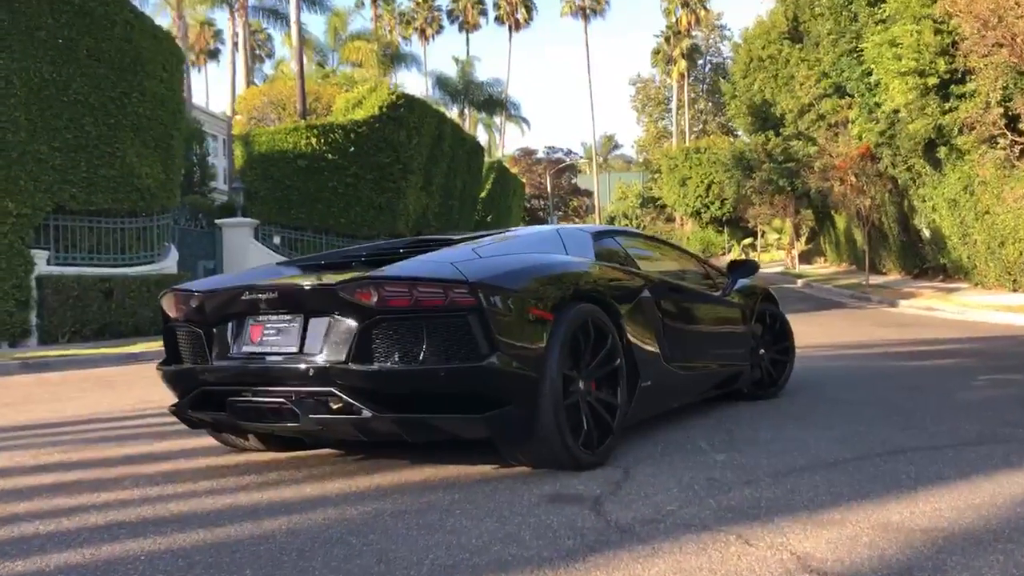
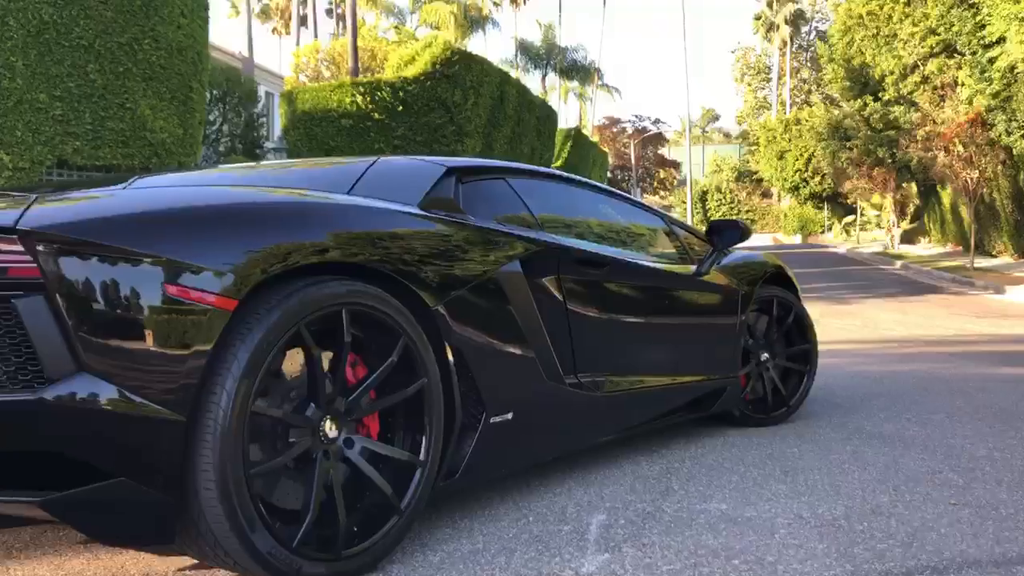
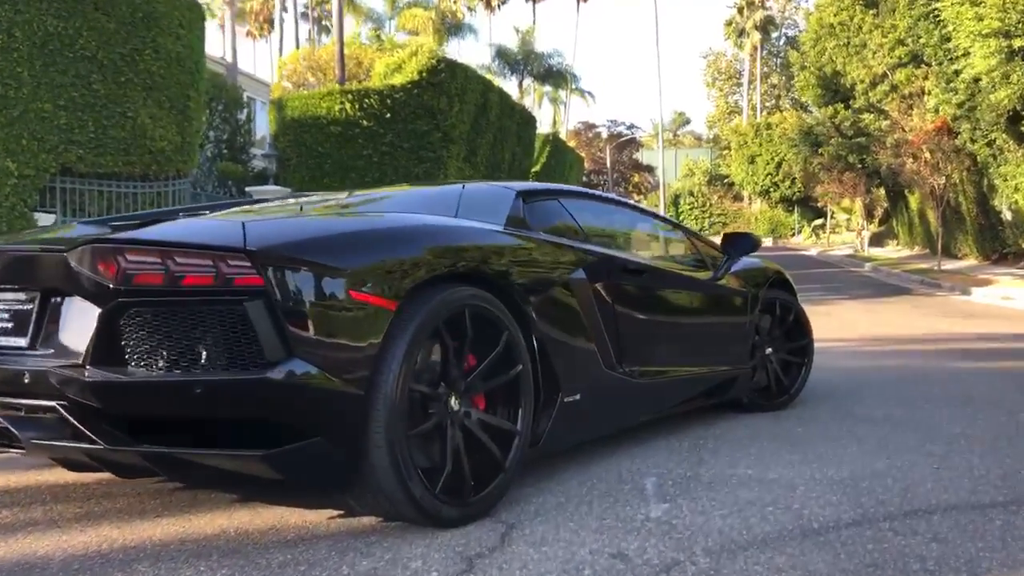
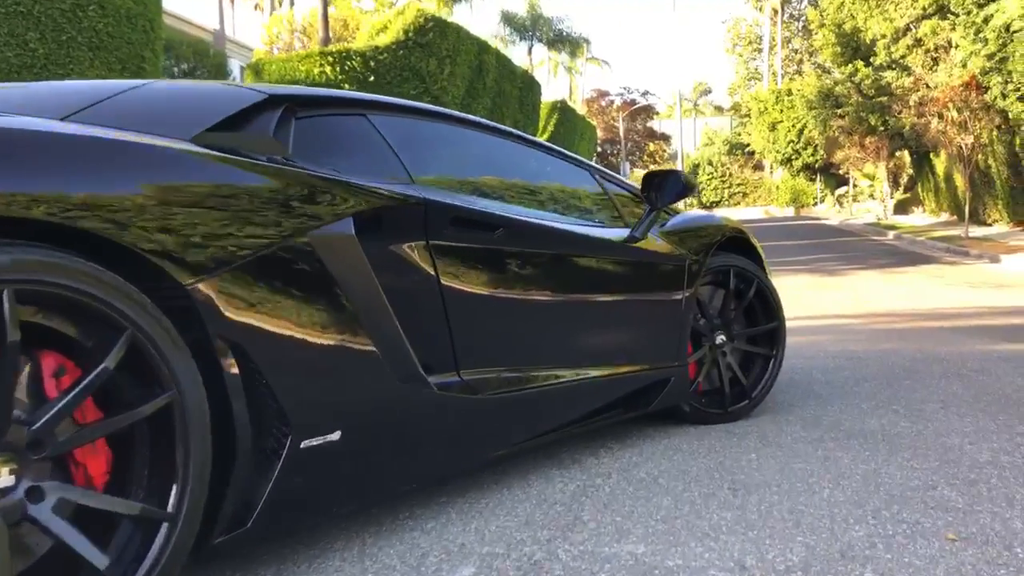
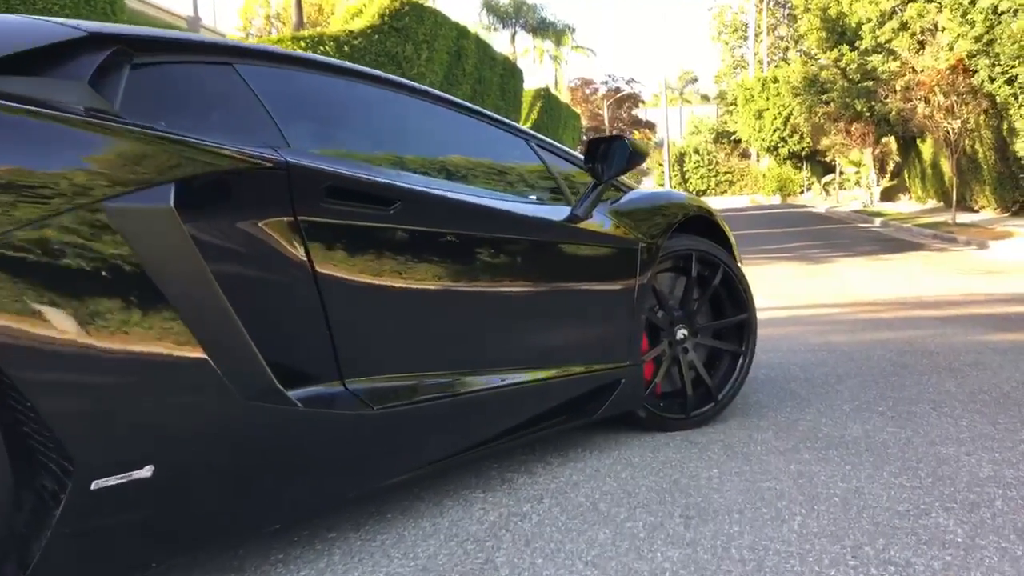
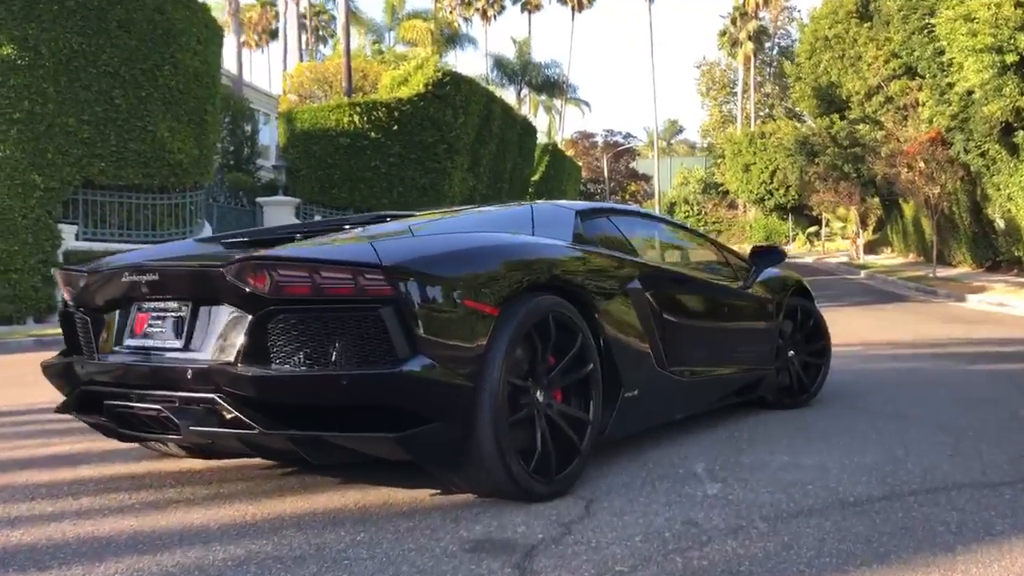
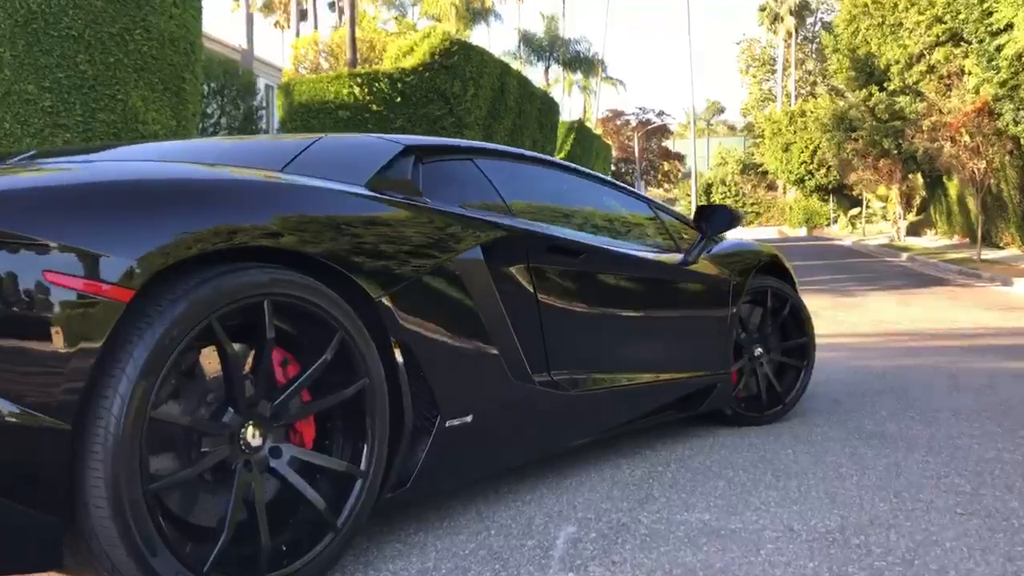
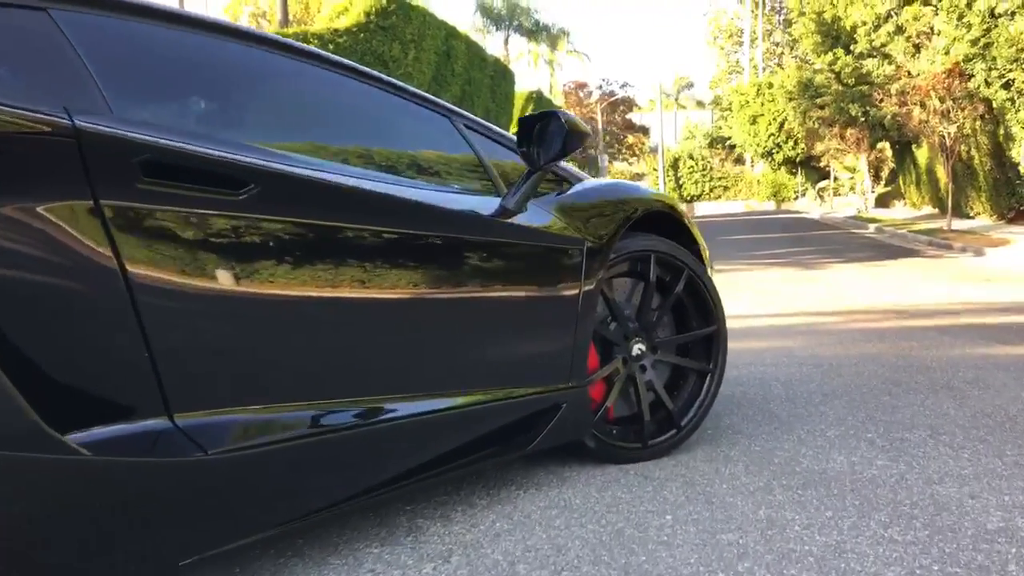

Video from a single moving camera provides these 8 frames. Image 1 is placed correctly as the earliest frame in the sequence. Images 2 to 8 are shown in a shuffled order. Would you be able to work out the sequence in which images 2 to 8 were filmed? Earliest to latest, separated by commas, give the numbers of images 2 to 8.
6, 3, 2, 7, 4, 5, 8
